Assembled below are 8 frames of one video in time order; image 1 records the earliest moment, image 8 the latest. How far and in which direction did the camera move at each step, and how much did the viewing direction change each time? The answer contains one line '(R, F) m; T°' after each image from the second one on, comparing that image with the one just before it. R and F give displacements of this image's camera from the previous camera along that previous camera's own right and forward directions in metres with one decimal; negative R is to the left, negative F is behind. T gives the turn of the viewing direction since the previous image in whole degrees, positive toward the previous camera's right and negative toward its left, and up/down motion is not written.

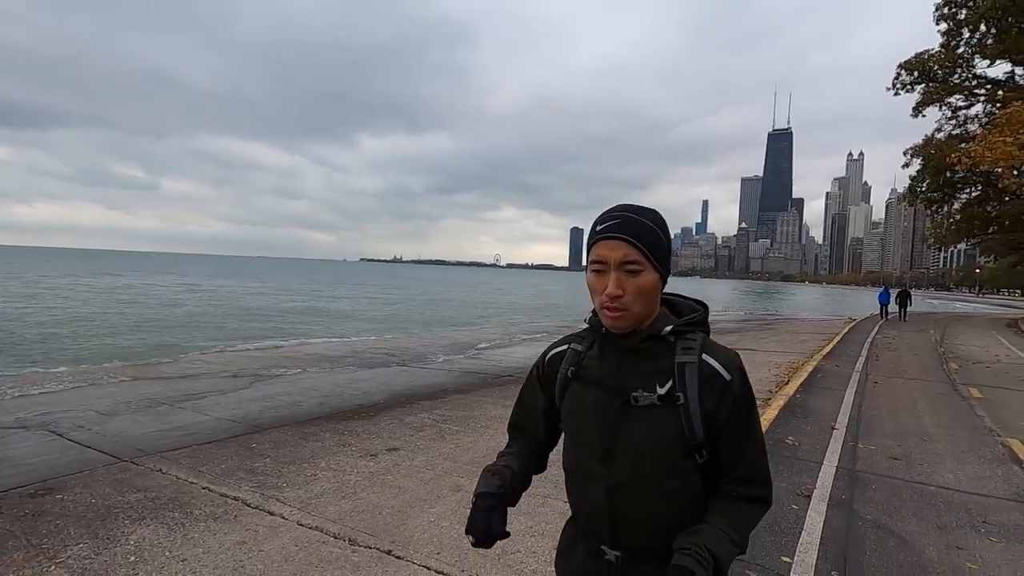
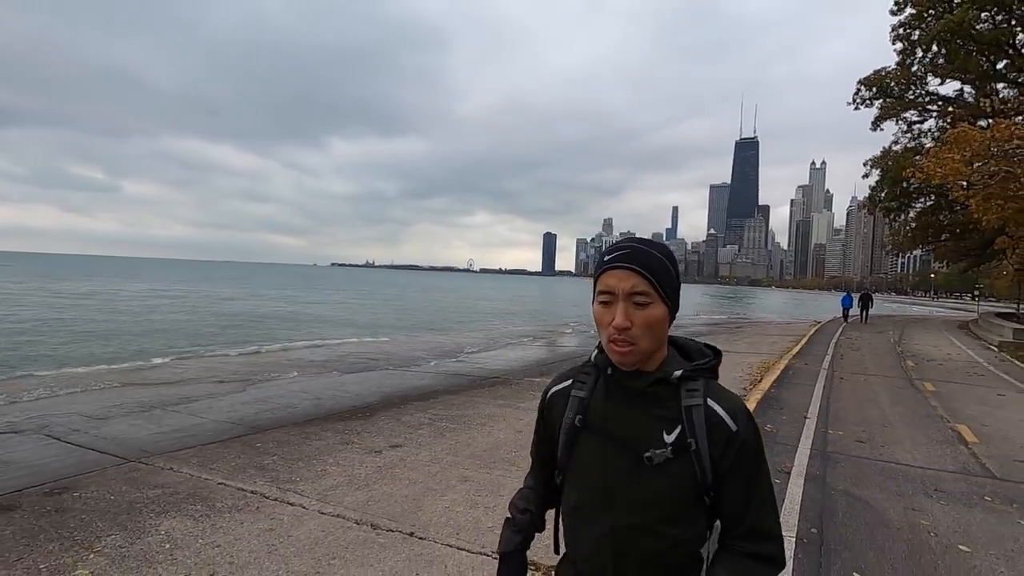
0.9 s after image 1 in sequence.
(-0.3, -0.5) m; +3°
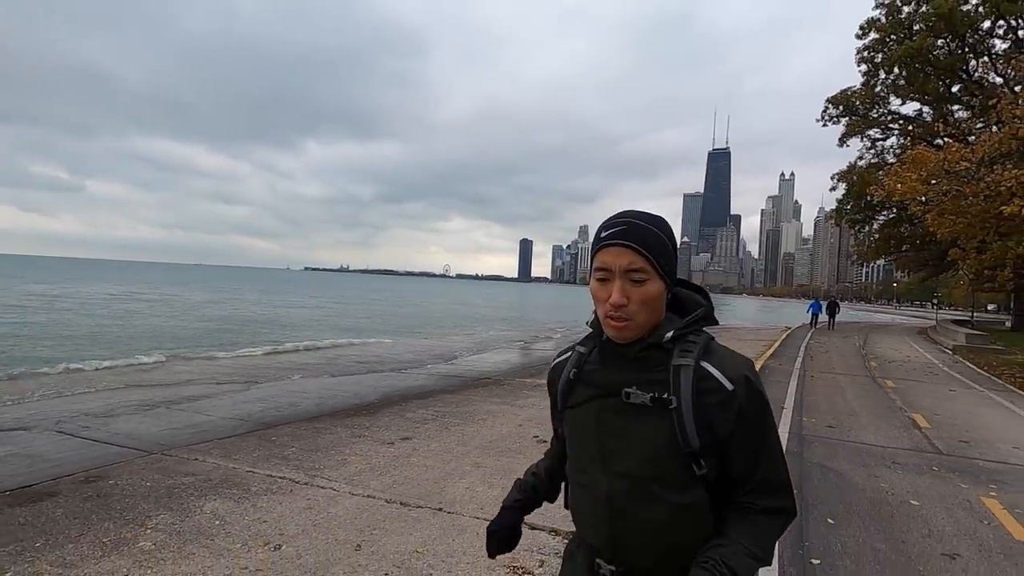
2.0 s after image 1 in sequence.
(-0.4, -0.7) m; +2°
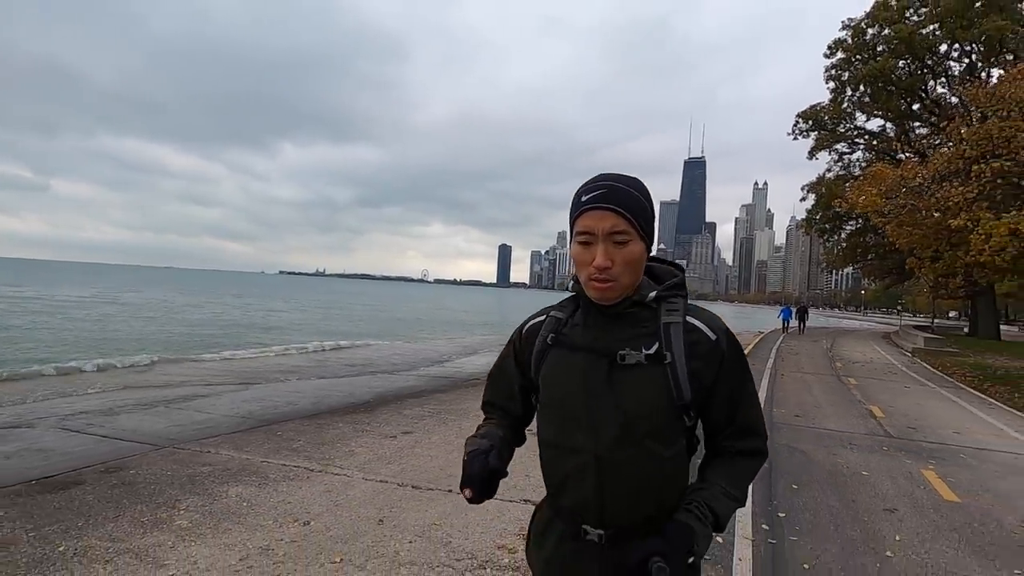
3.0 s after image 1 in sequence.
(-0.3, -0.6) m; +2°
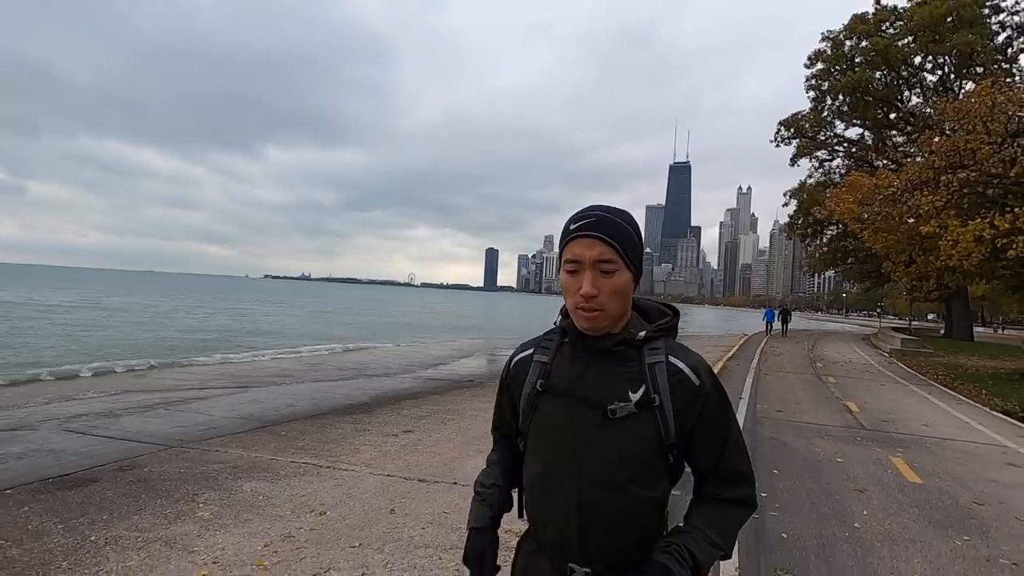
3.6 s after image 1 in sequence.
(-0.1, -0.4) m; +1°
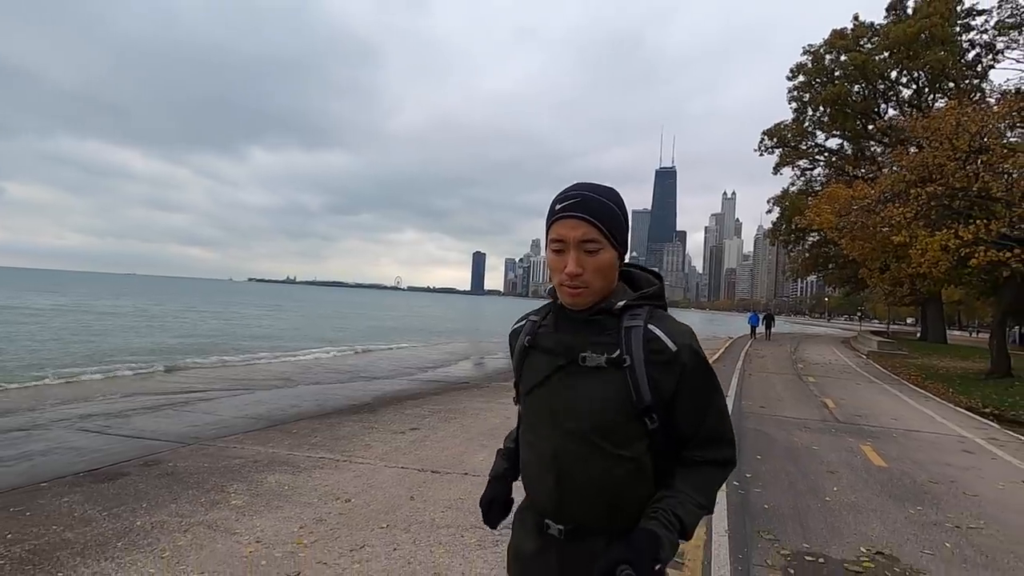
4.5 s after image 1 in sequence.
(-0.2, -0.6) m; +1°
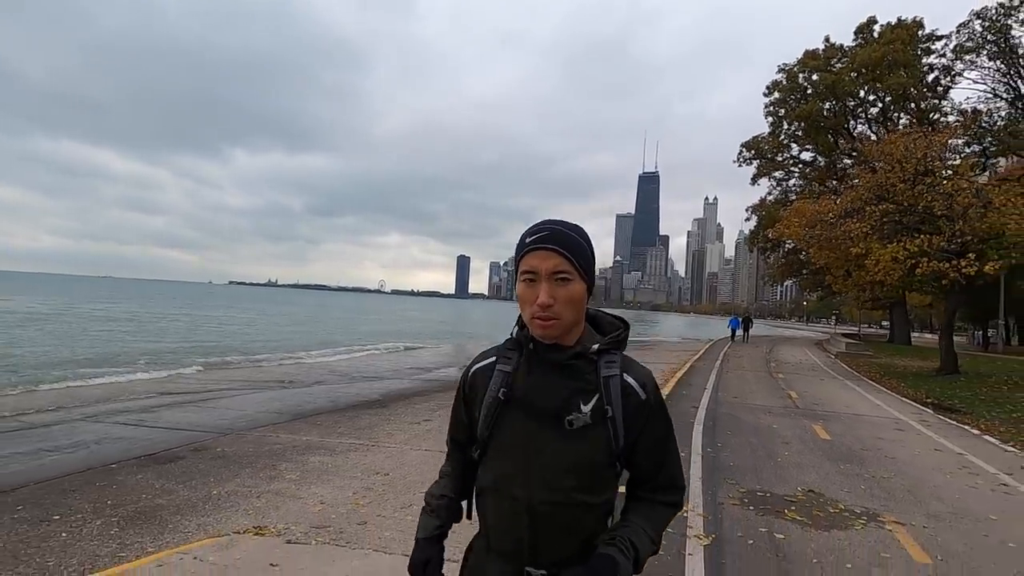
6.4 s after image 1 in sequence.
(-0.3, -1.3) m; +1°
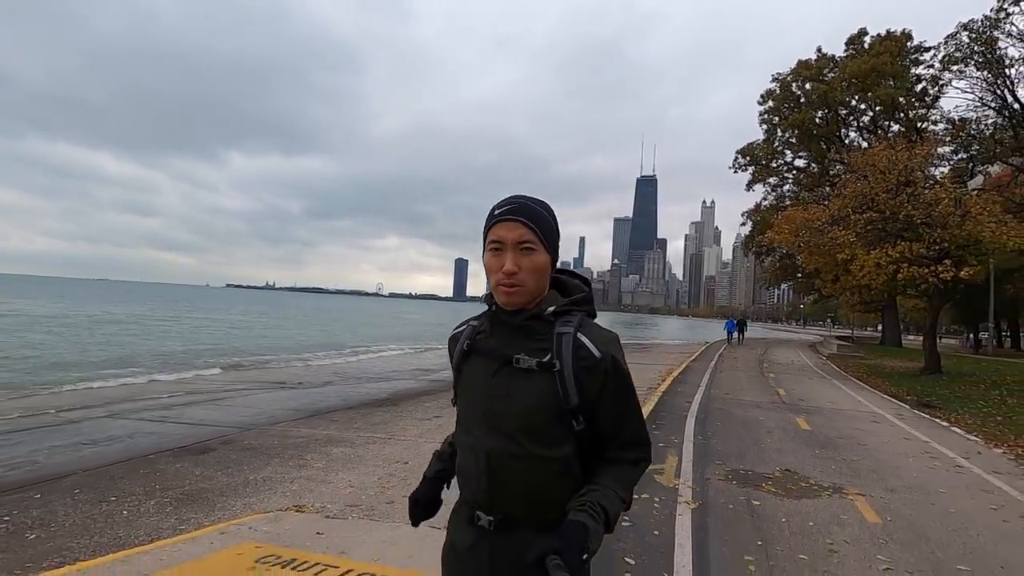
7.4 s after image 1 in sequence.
(-0.1, -0.7) m; 0°
